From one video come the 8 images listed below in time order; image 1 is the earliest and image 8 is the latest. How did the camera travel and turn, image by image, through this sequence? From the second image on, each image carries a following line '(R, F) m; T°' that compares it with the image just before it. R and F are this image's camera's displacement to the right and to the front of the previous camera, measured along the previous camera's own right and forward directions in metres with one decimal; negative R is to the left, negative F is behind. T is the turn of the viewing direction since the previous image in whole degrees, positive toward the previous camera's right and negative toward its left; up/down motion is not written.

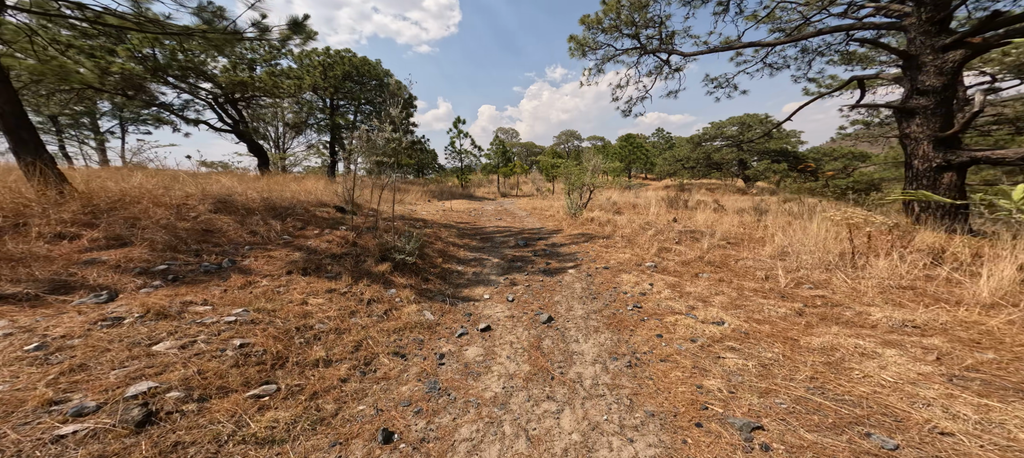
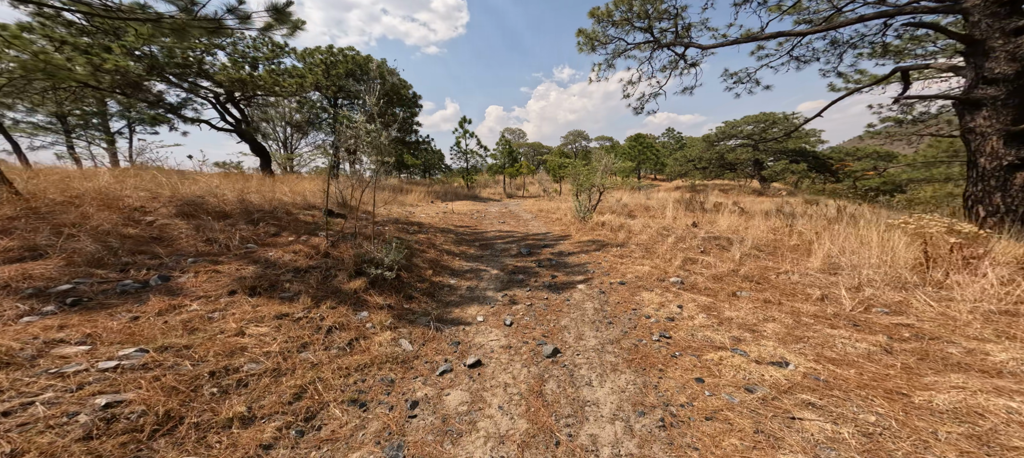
(+0.1, +1.0) m; -1°
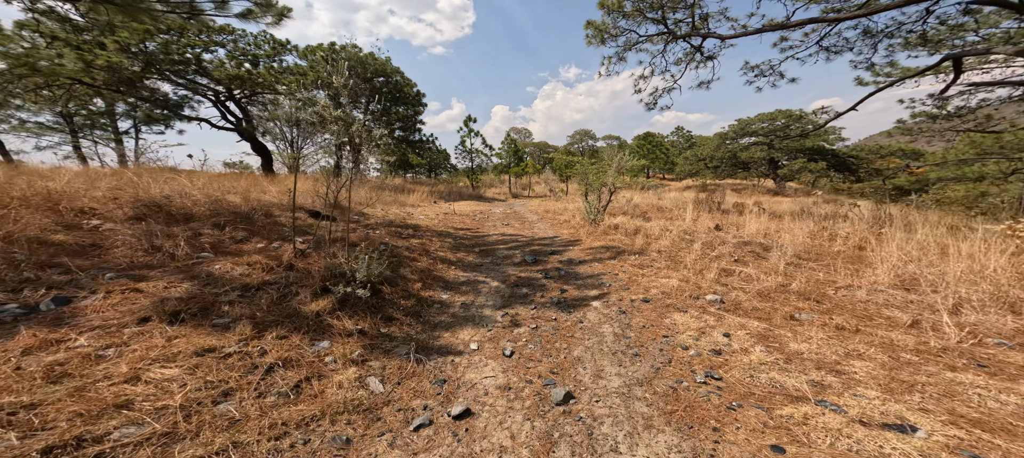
(+0.1, +0.9) m; -1°
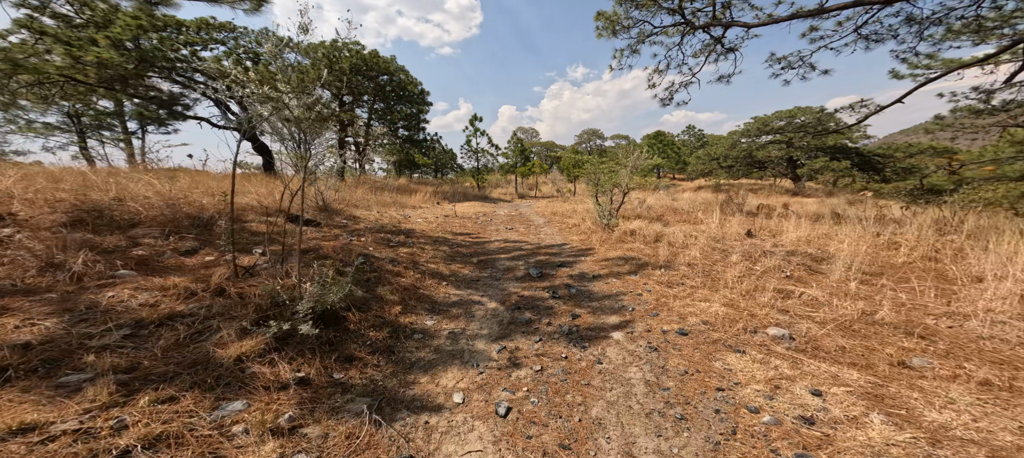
(+0.1, +1.0) m; -1°
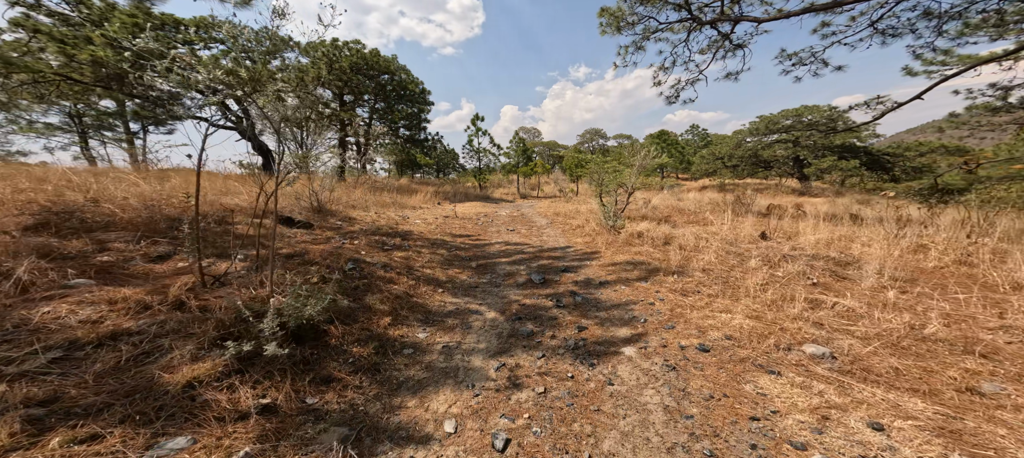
(0.0, +0.4) m; 0°
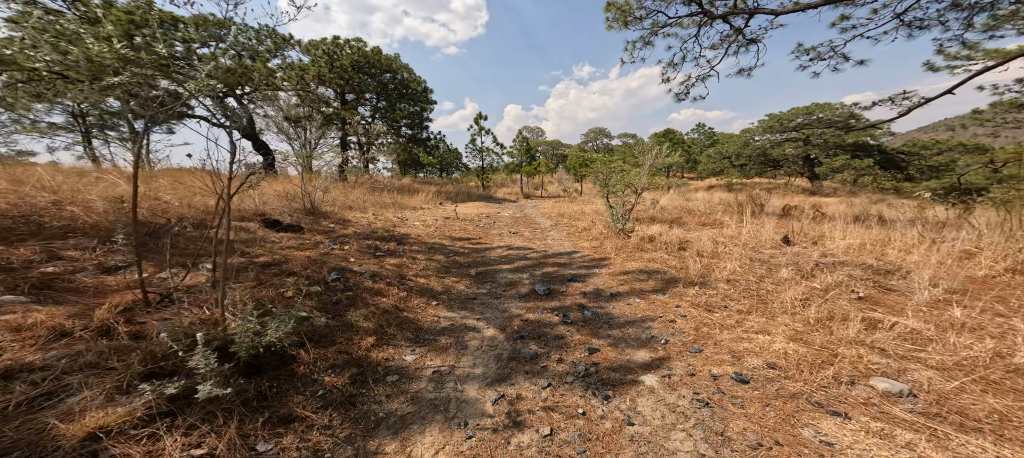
(0.0, +0.5) m; -1°
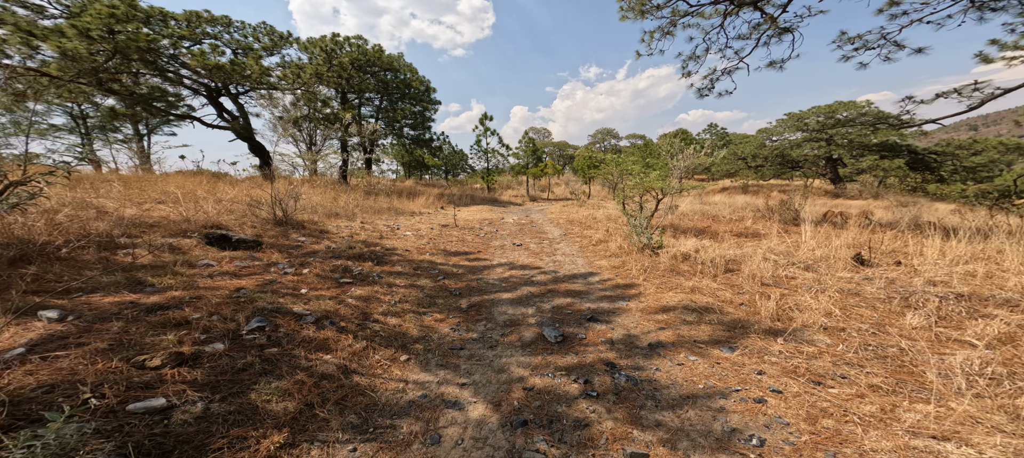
(+0.1, +1.3) m; -1°
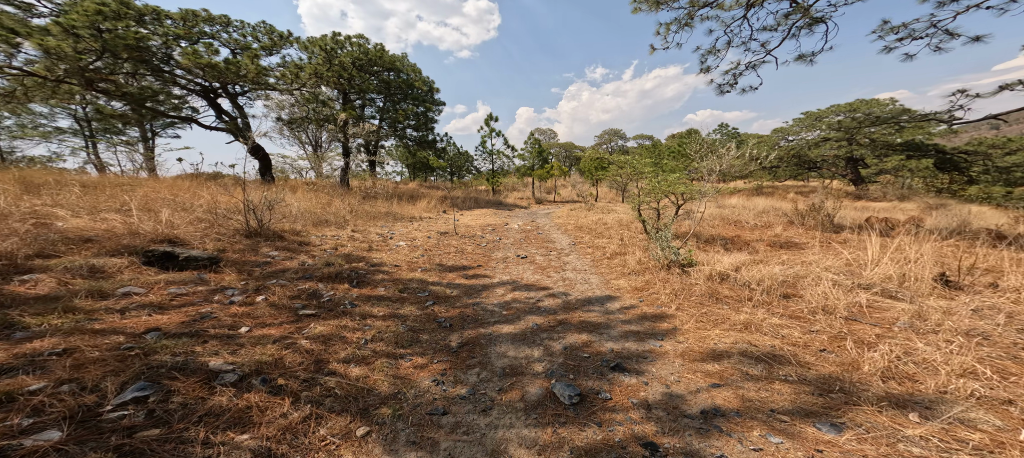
(0.0, +0.9) m; -1°
